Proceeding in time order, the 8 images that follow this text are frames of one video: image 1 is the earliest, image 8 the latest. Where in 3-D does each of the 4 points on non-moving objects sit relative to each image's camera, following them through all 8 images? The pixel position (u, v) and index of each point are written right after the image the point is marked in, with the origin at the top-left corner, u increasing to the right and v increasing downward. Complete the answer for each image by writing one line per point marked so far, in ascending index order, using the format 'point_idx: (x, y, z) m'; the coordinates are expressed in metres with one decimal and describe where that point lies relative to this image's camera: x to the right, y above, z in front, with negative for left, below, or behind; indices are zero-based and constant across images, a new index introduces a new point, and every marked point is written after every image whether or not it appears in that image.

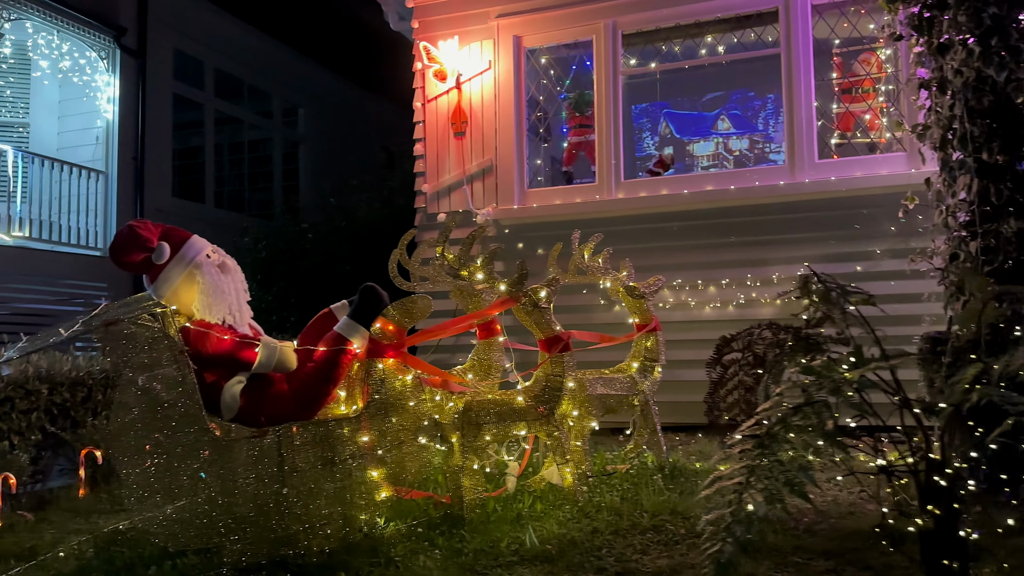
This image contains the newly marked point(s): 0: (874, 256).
0: (+1.6, +0.1, +3.6) m
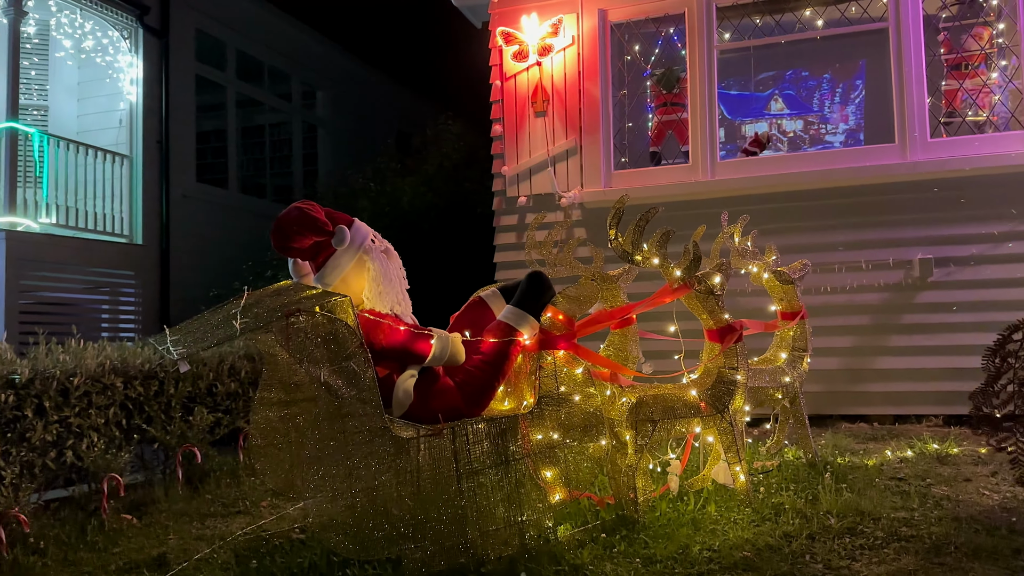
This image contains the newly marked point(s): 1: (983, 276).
0: (+2.0, +0.2, +3.5) m
1: (+2.0, +0.1, +3.5) m
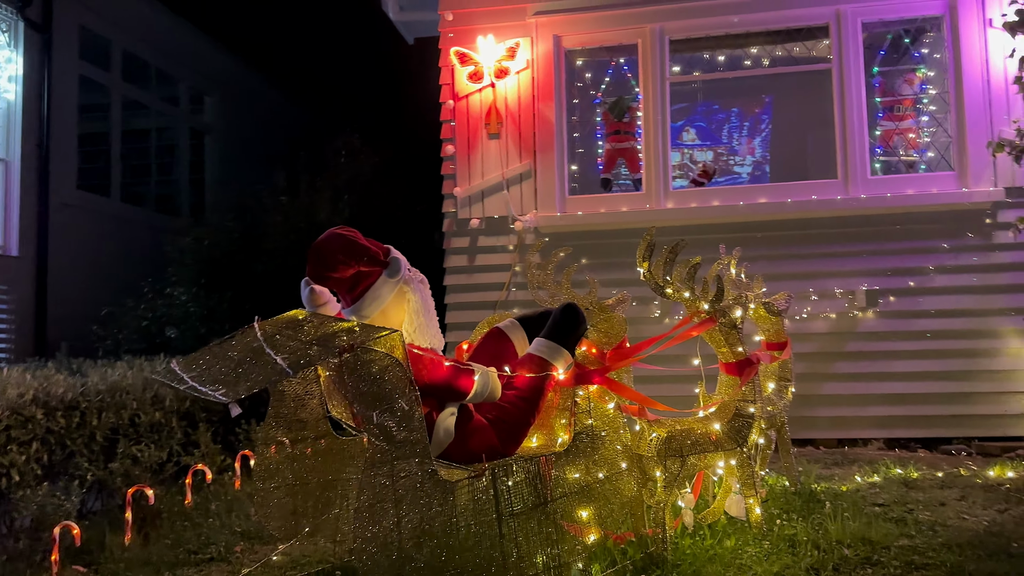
0: (+1.8, +0.1, +3.7) m
1: (+1.8, -0.1, +3.7) m
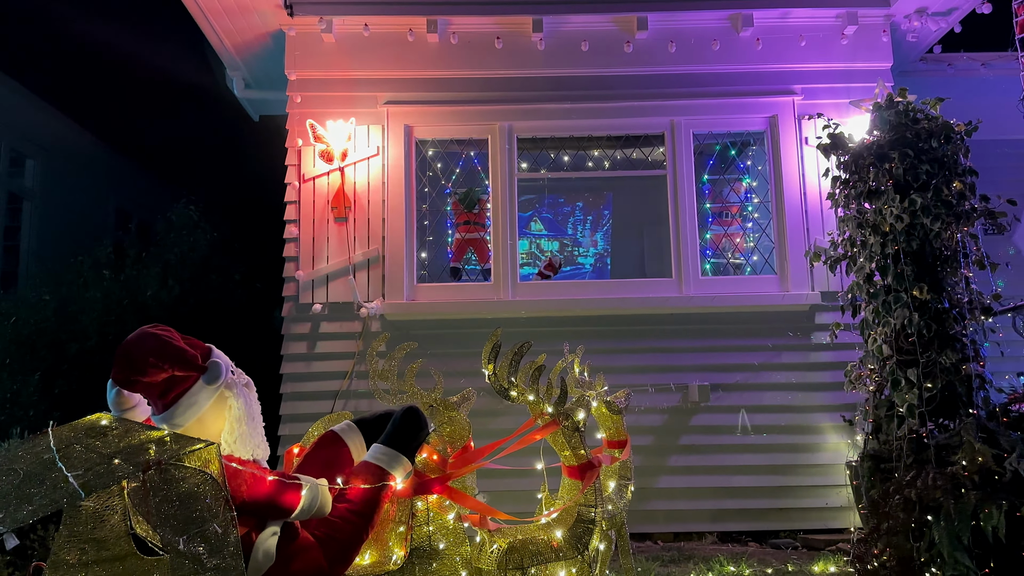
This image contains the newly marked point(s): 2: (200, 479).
0: (+1.1, -0.4, +3.9) m
1: (+1.1, -0.5, +3.9) m
2: (-0.6, -0.3, +1.5) m
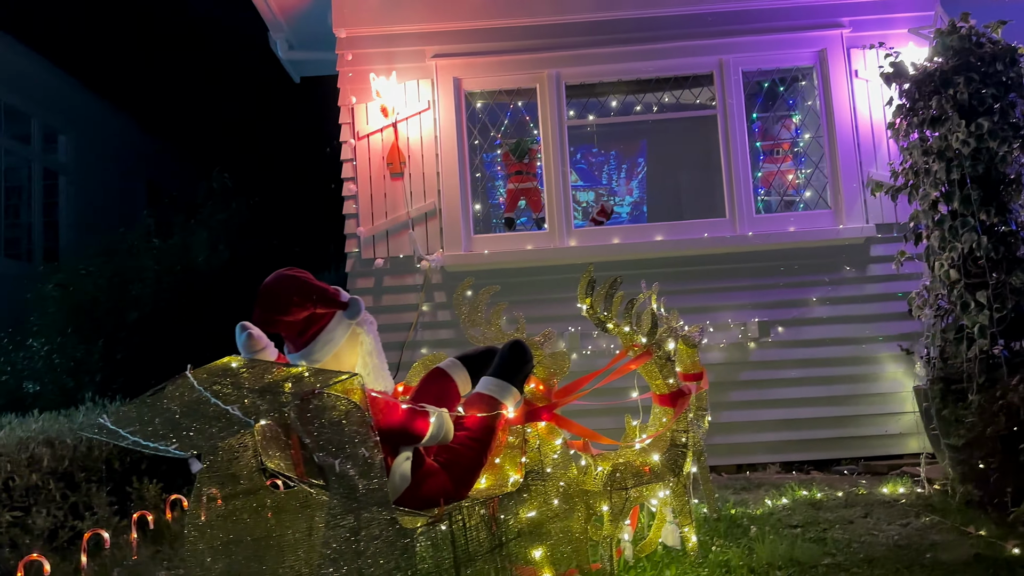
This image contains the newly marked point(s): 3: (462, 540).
0: (+1.4, -0.1, +4.0) m
1: (+1.4, -0.2, +3.9) m
2: (-0.3, -0.2, +1.6) m
3: (-0.1, -0.5, +1.8) m
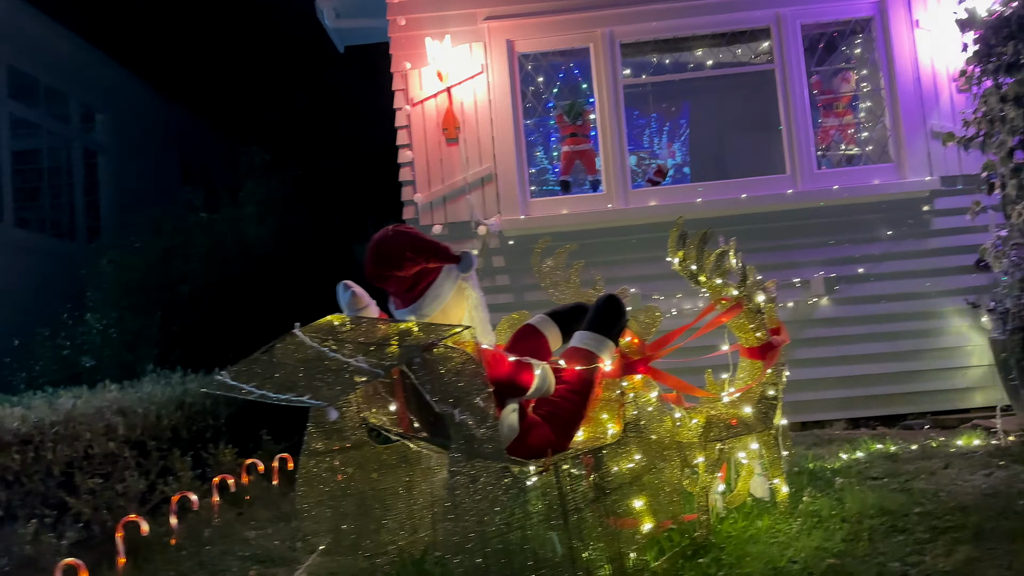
0: (+1.7, +0.1, +3.9) m
1: (+1.7, 0.0, +3.9) m
2: (-0.1, -0.1, +1.6) m
3: (+0.1, -0.4, +1.8) m
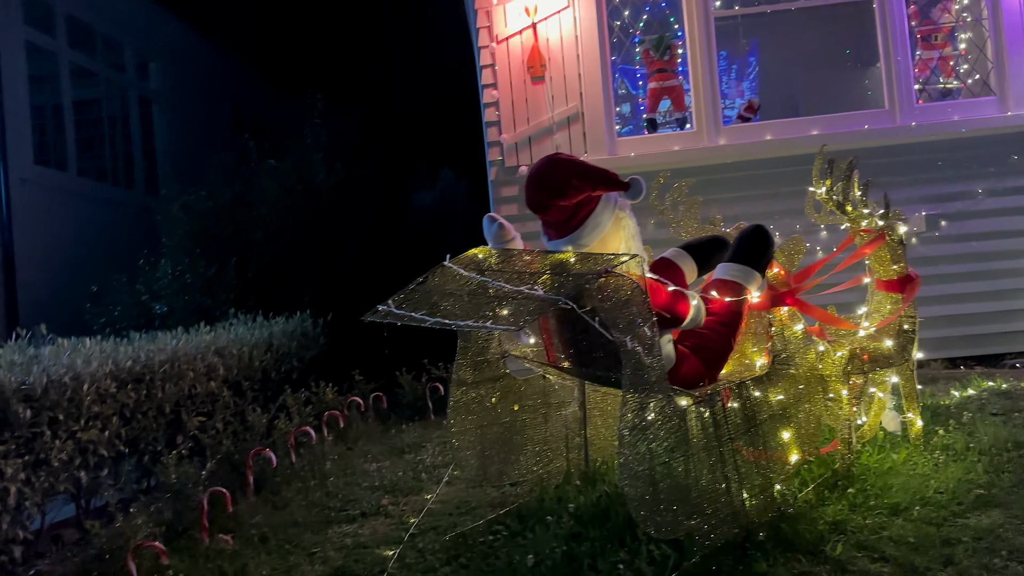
0: (+2.1, +0.4, +3.8) m
1: (+2.1, +0.3, +3.8) m
2: (+0.2, 0.0, +1.6) m
3: (+0.5, -0.3, +1.8) m
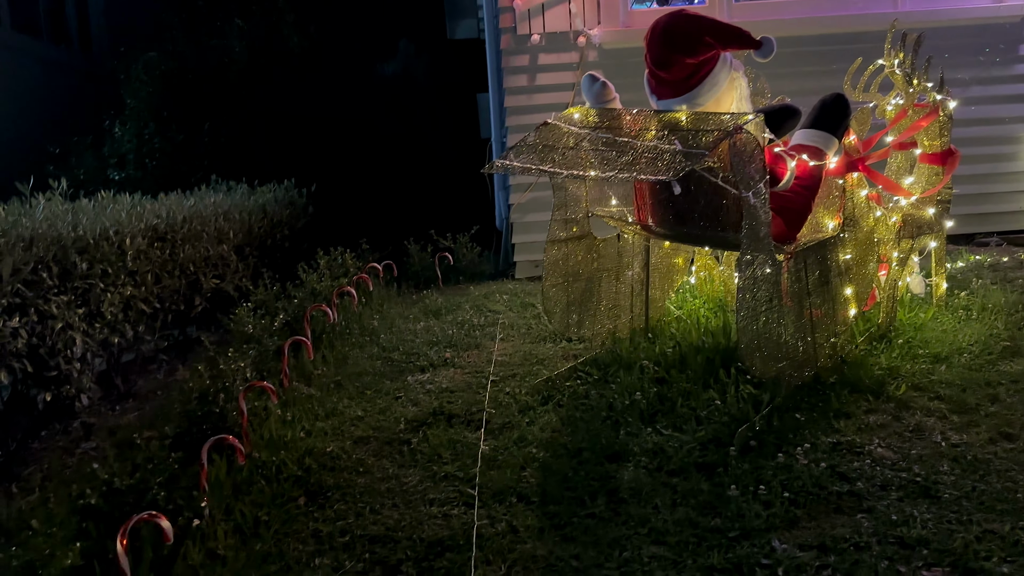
0: (+2.2, +1.0, +4.0) m
1: (+2.2, +0.8, +4.0) m
2: (+0.5, +0.3, +1.7) m
3: (+0.7, 0.0, +2.0) m
